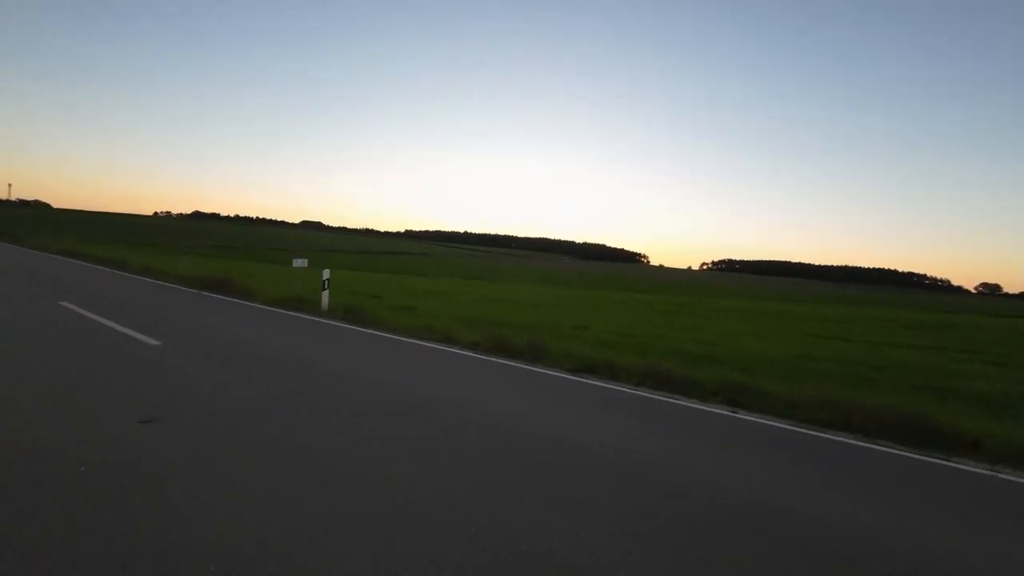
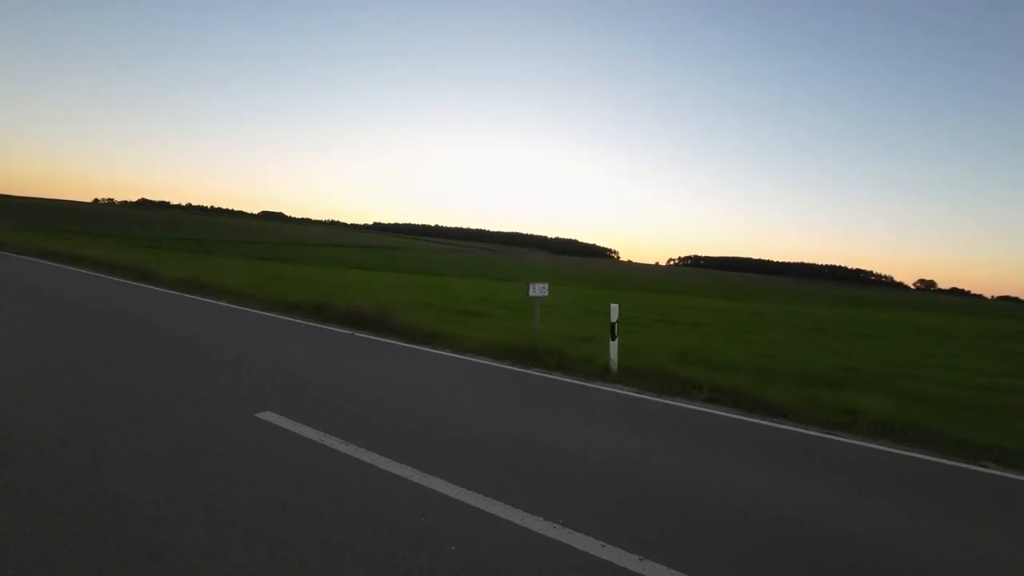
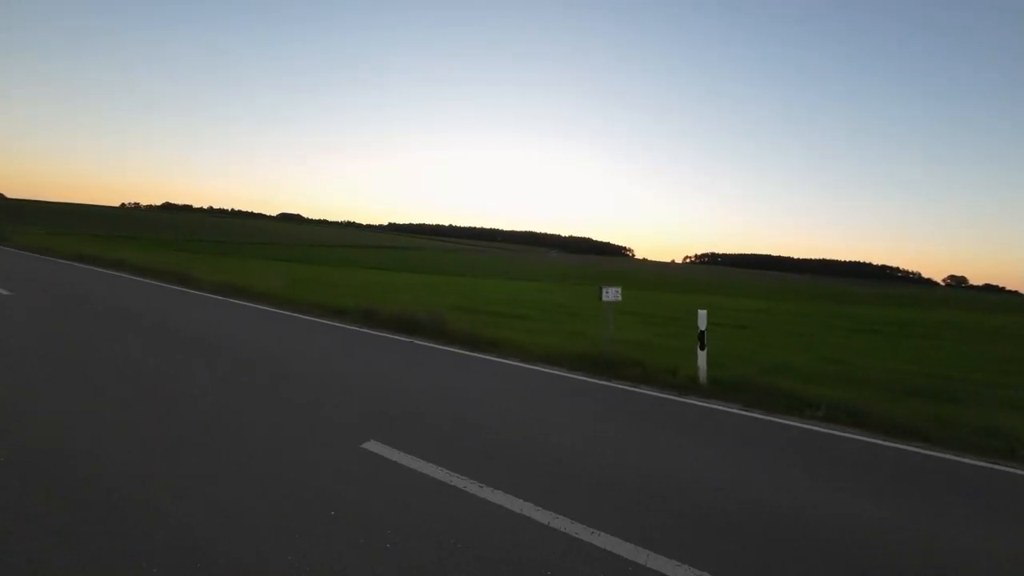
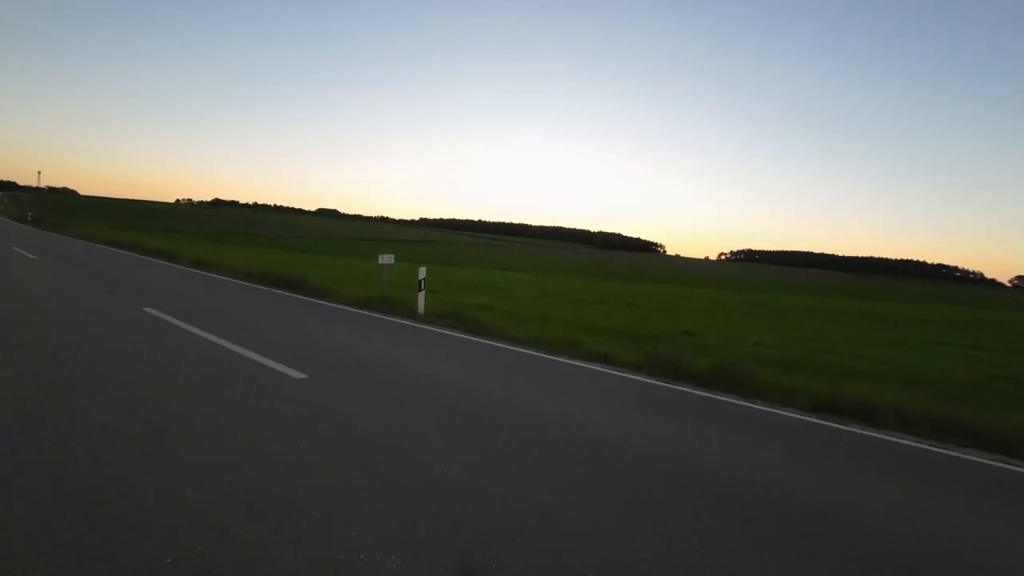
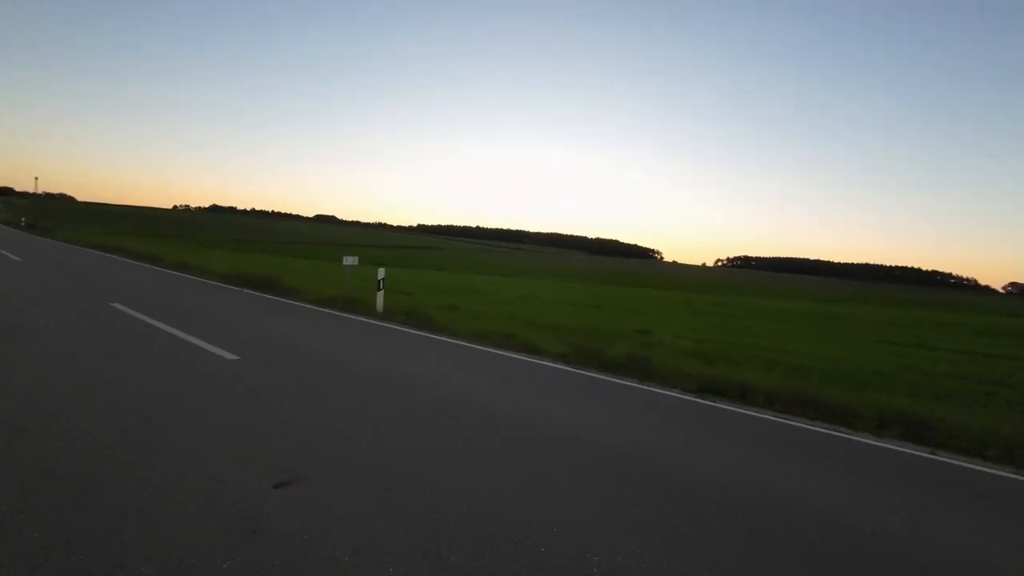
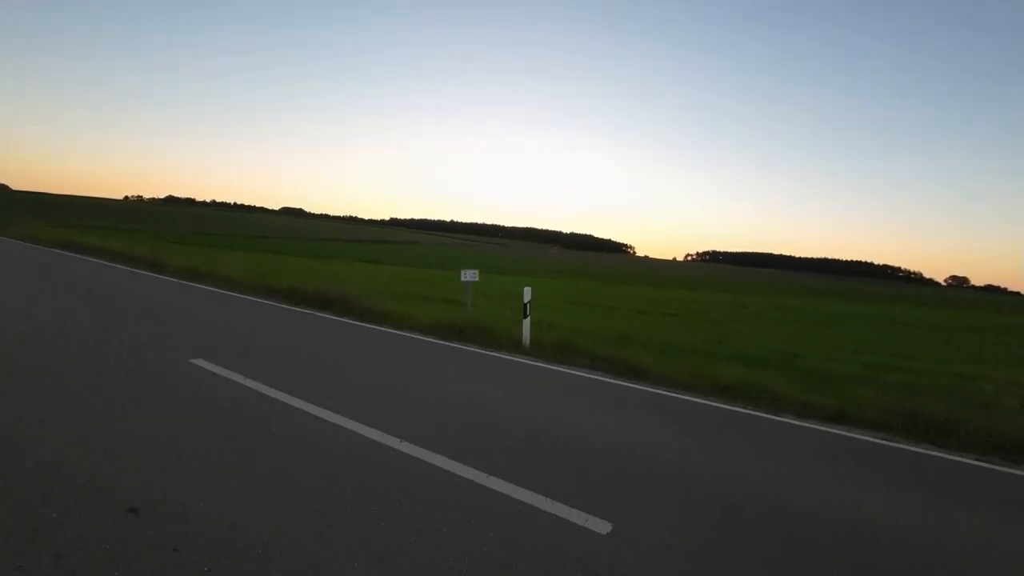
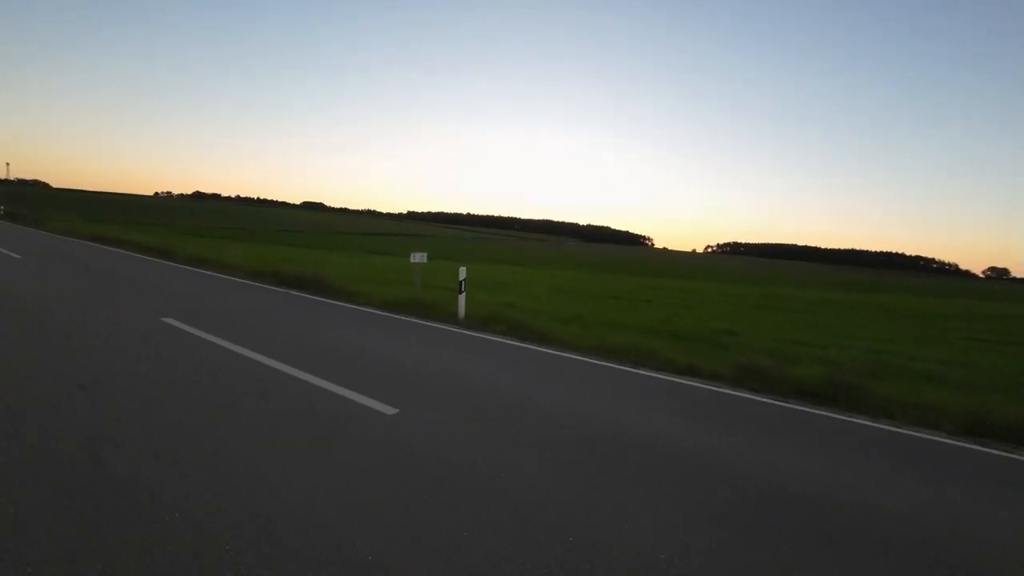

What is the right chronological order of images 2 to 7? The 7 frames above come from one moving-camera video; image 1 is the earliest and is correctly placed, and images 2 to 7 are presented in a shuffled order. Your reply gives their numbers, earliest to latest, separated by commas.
5, 4, 7, 6, 2, 3
